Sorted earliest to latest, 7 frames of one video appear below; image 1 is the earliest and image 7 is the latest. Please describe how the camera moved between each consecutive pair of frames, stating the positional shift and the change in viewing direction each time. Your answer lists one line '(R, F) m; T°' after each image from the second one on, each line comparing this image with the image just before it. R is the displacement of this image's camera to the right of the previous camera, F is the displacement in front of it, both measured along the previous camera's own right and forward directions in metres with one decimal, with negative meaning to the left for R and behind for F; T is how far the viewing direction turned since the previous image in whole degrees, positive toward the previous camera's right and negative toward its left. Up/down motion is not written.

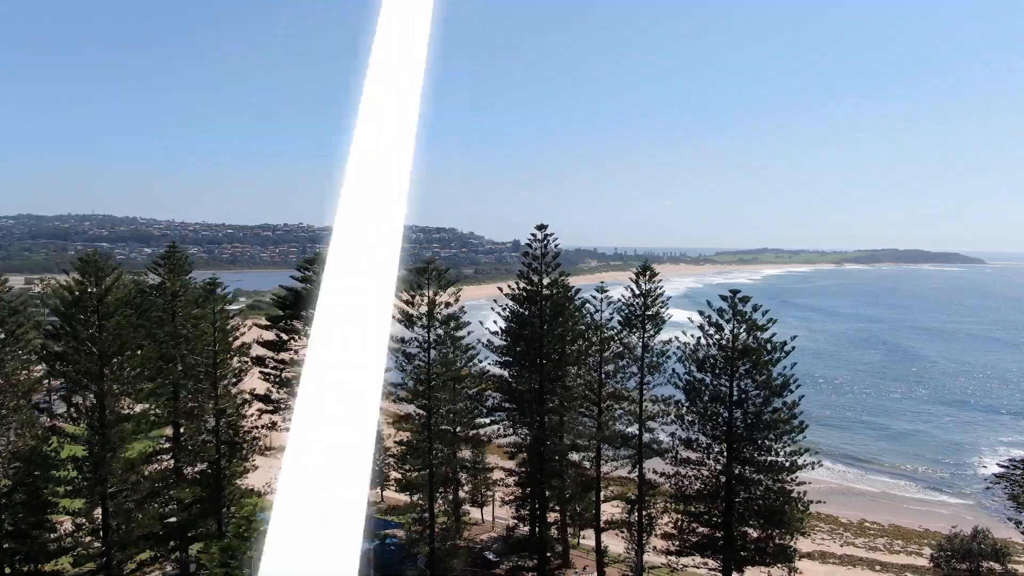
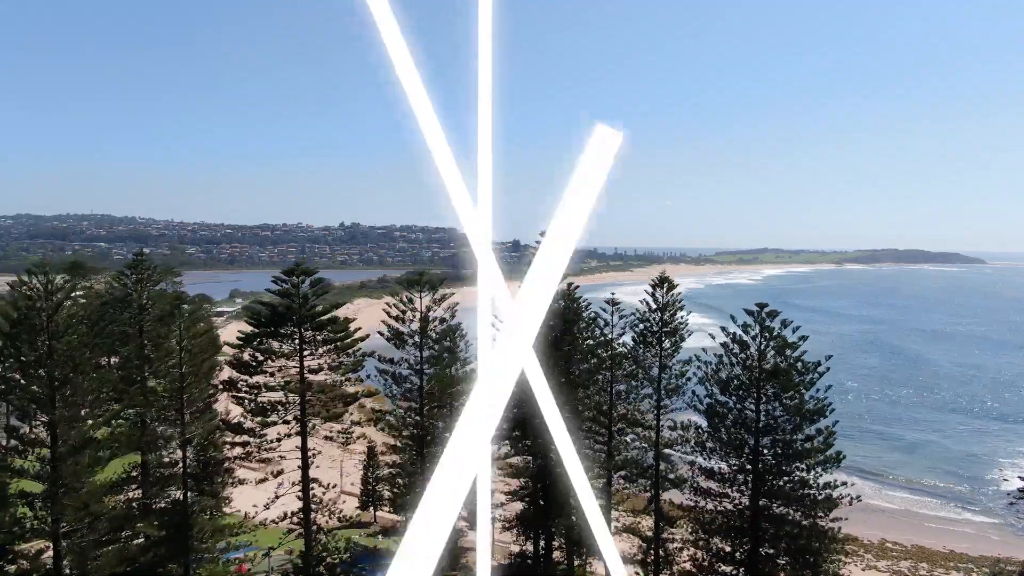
(0.0, +0.9) m; 0°
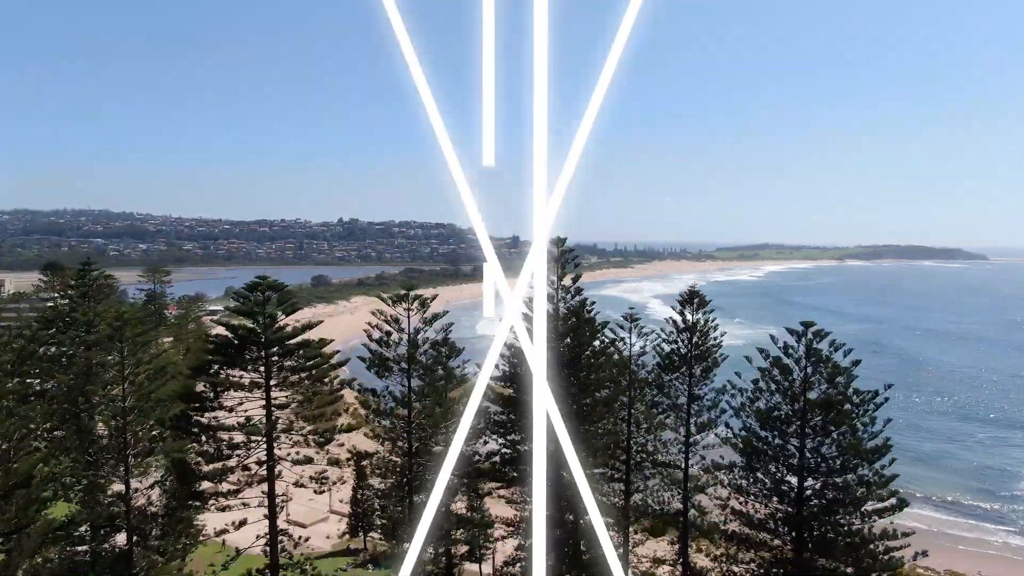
(-0.1, +1.1) m; 0°
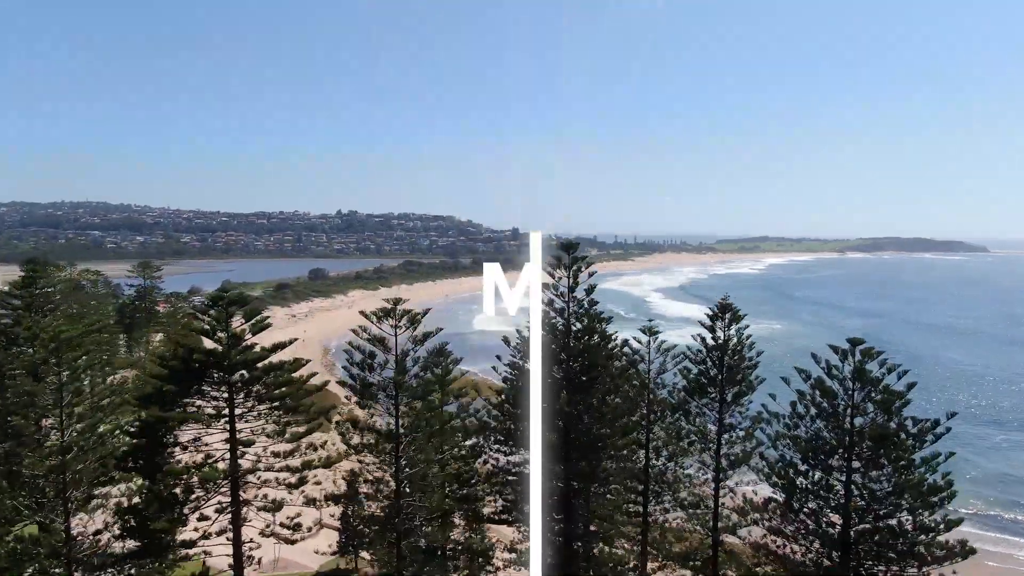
(0.0, +0.9) m; 0°
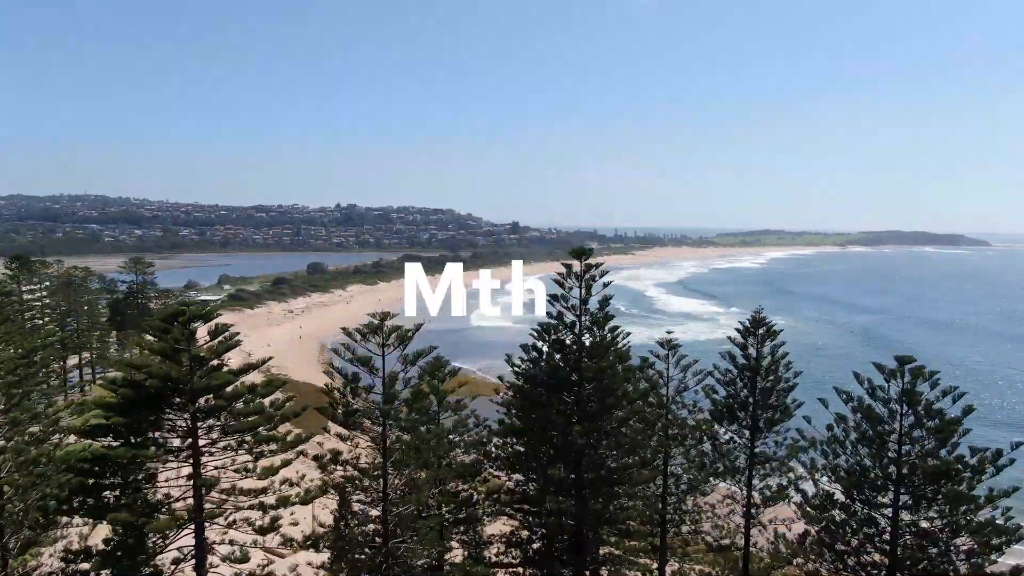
(0.0, +0.7) m; 0°
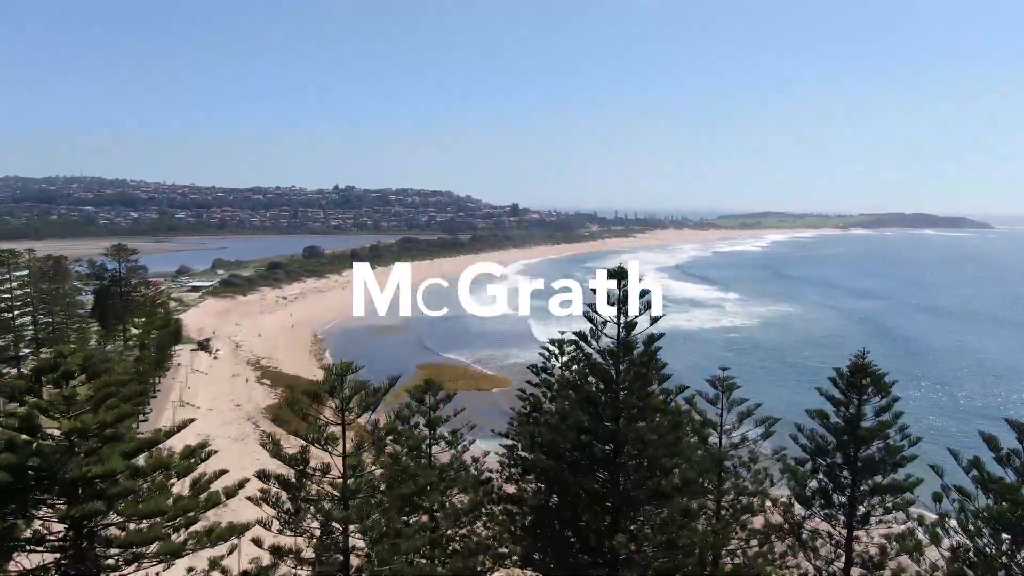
(-0.1, +1.4) m; 0°
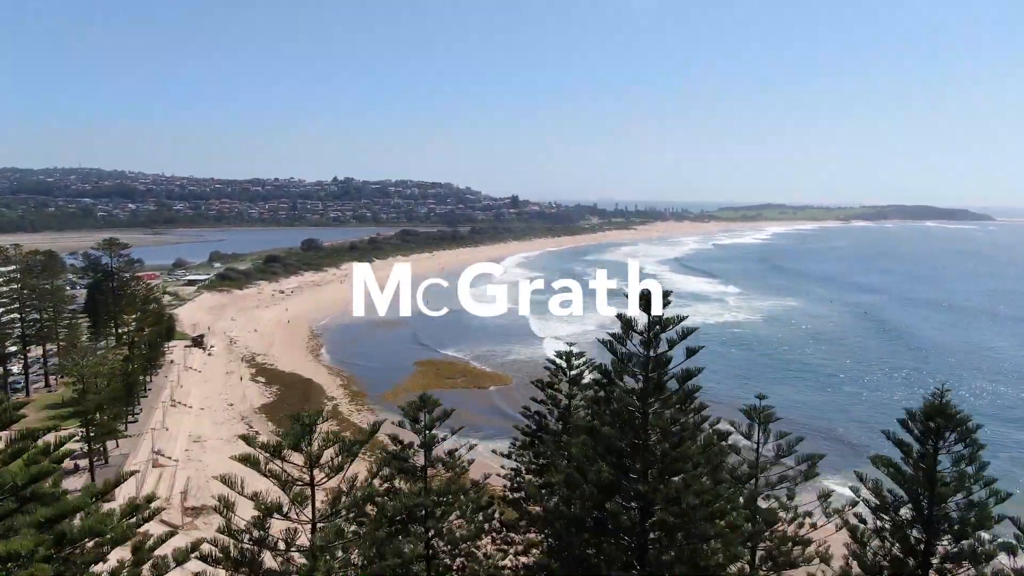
(0.0, +0.6) m; 0°
